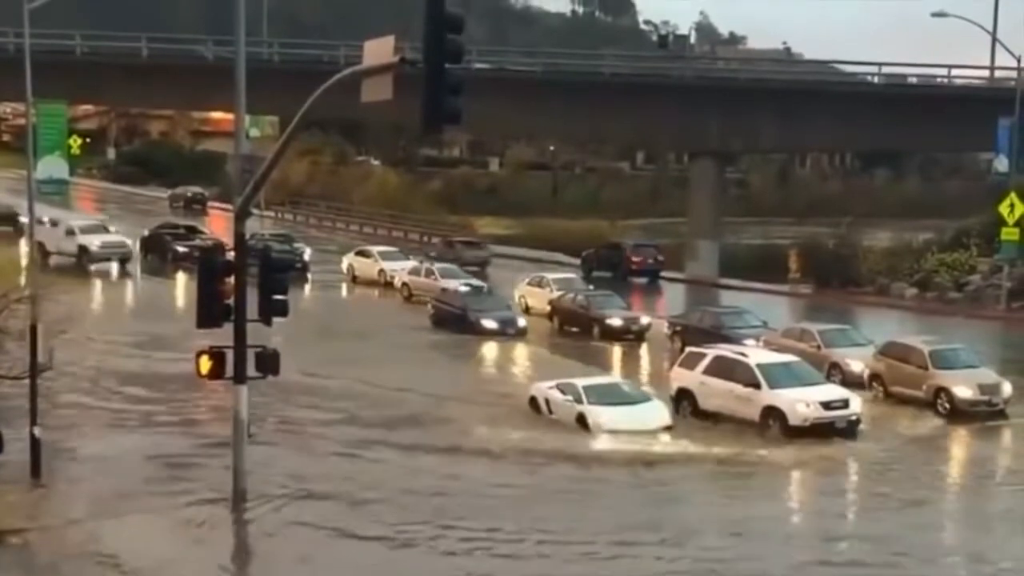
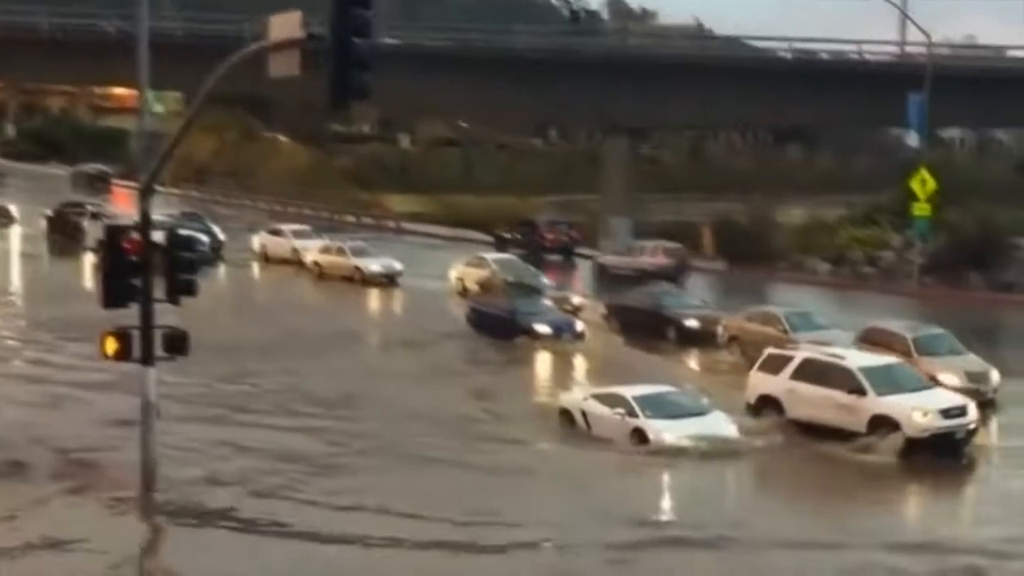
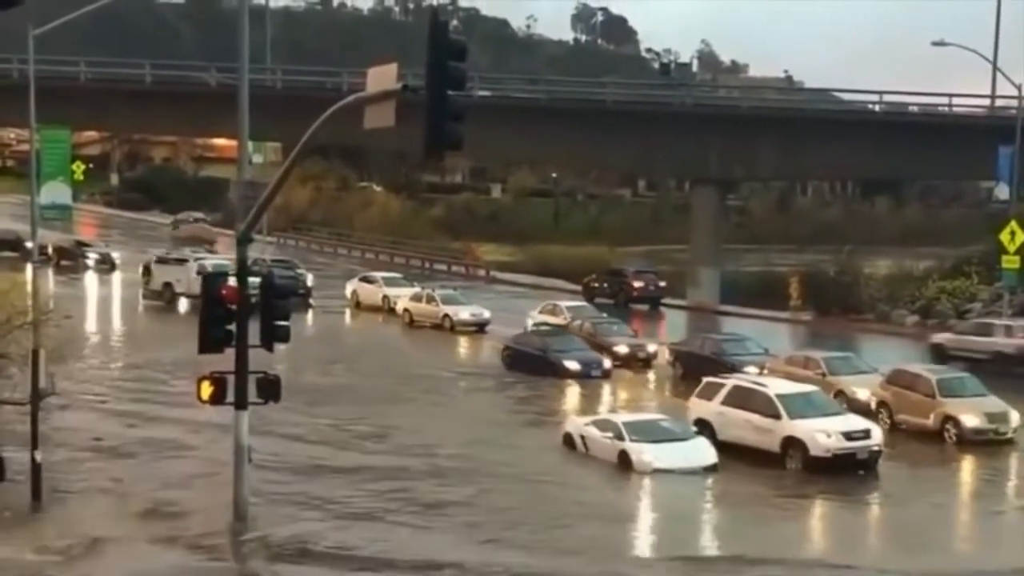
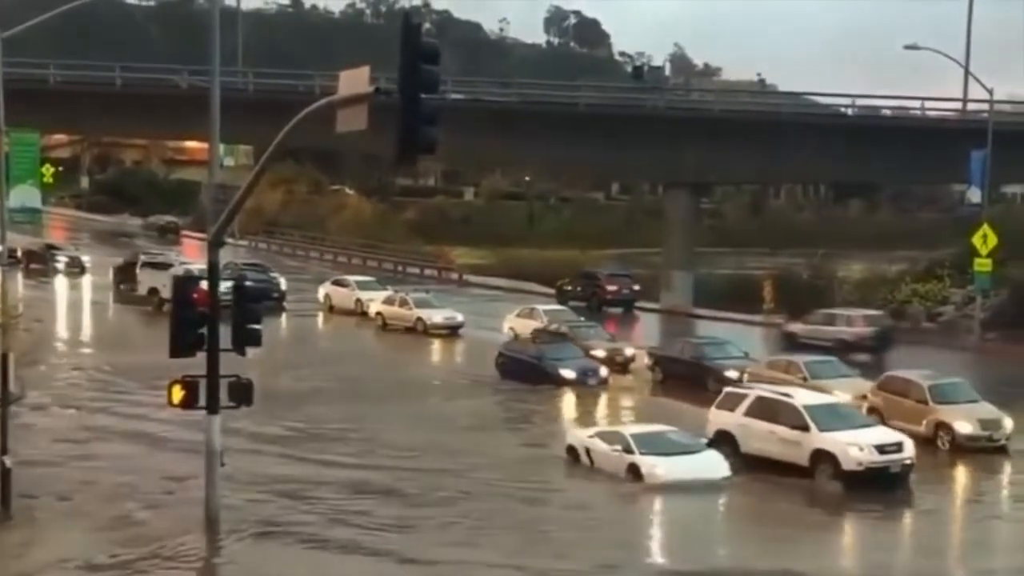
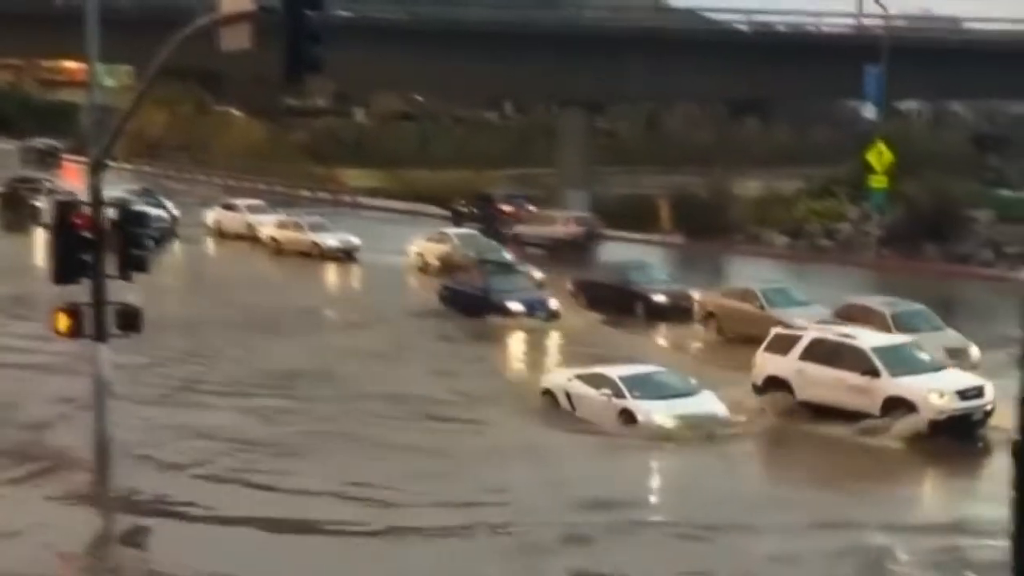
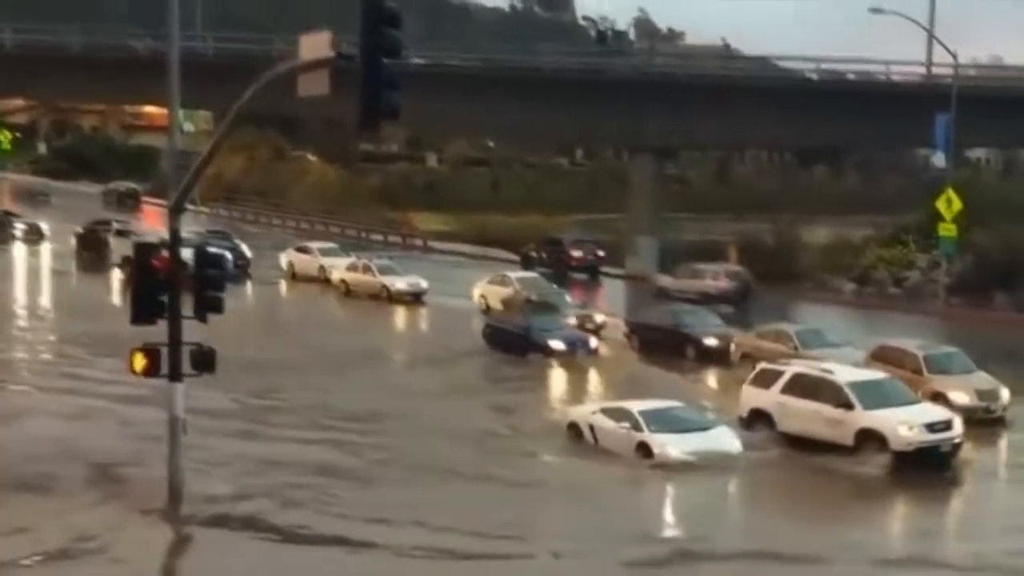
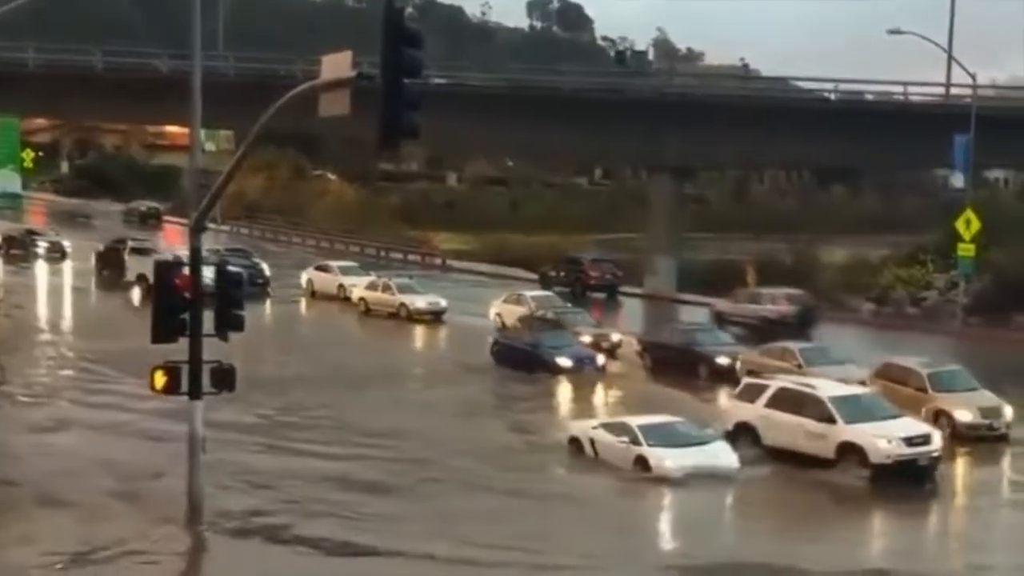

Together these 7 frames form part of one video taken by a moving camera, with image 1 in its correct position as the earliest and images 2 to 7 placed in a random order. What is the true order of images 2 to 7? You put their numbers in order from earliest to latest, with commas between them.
3, 4, 7, 6, 2, 5
